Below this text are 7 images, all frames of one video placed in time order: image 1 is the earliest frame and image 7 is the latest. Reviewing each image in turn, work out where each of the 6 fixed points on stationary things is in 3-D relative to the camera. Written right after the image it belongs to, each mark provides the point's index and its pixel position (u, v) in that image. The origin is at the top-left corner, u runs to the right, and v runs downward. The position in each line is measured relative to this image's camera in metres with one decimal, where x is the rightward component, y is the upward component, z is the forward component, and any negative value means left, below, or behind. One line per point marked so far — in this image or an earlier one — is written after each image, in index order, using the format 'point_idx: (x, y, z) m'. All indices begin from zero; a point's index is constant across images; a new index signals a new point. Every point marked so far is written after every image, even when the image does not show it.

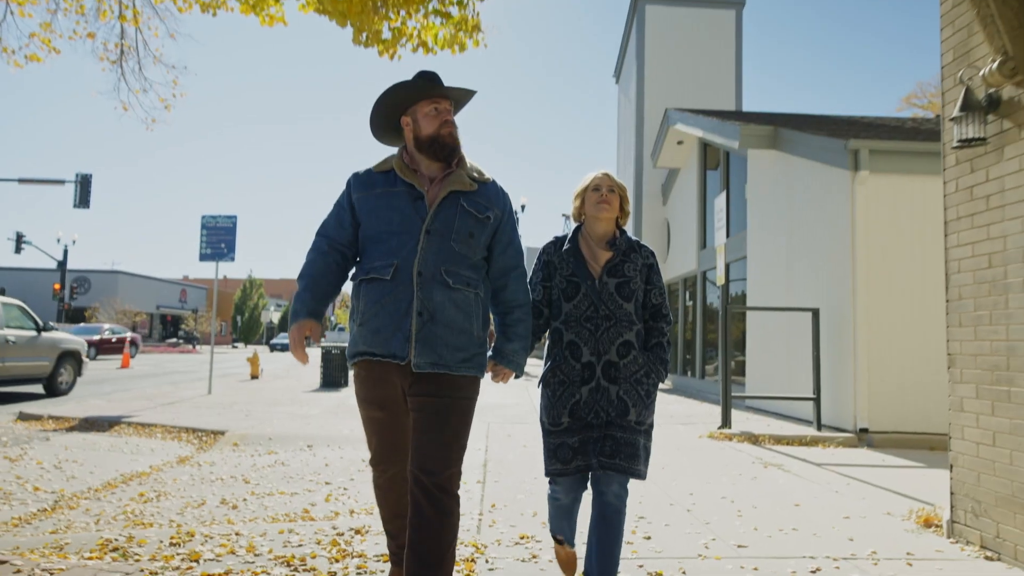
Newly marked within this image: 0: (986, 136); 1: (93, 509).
0: (+2.6, +0.8, +4.1) m
1: (-3.2, -1.7, +5.9) m
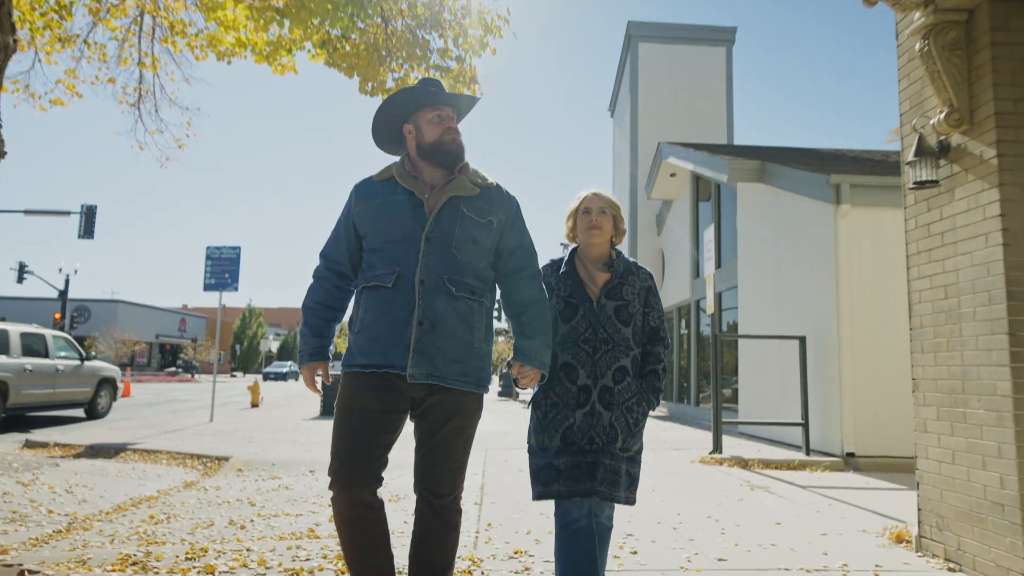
0: (+2.5, +0.7, +4.5) m
1: (-3.3, -1.9, +6.1) m
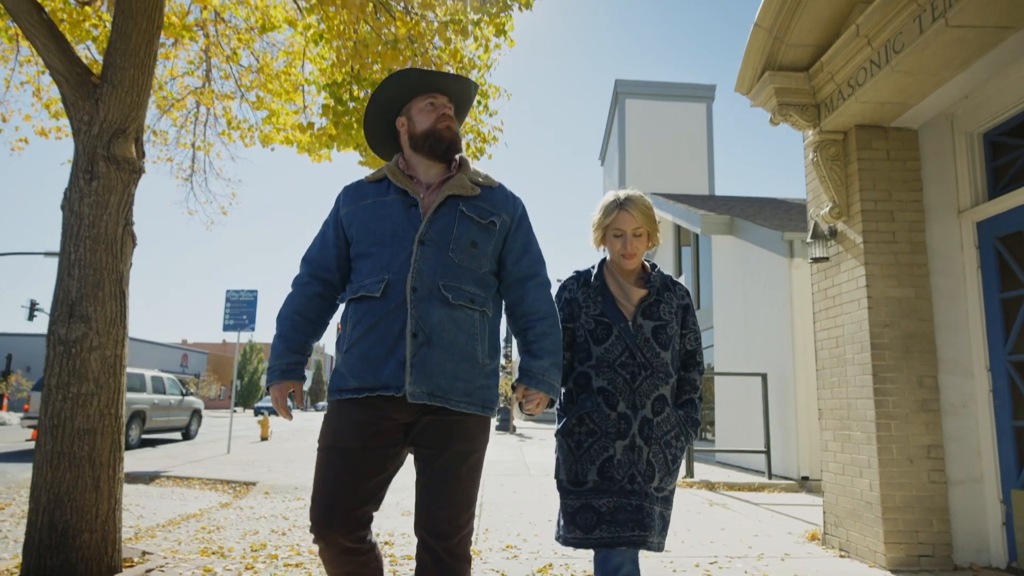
0: (+2.5, +0.3, +5.9) m
1: (-3.3, -2.4, +7.4) m
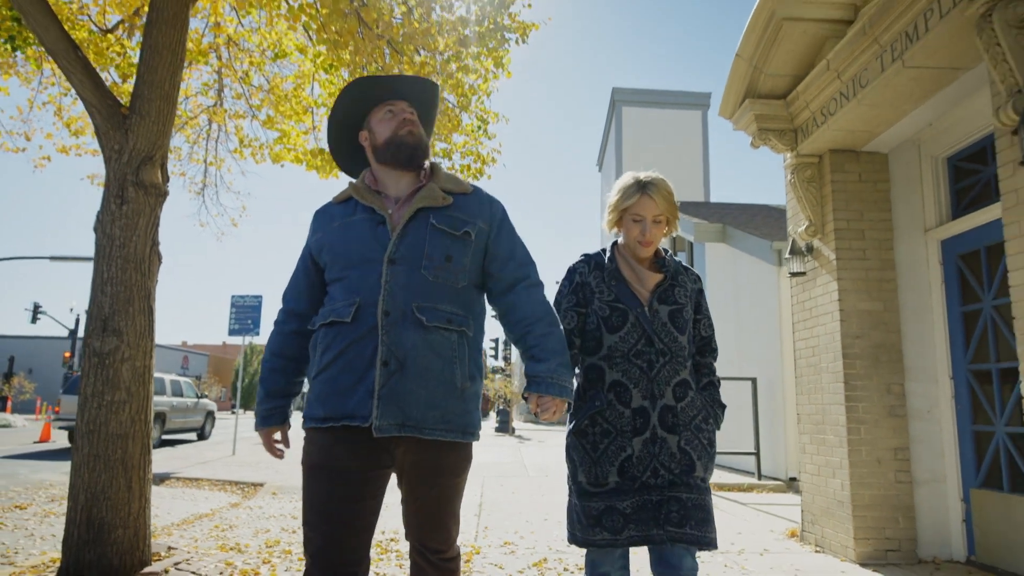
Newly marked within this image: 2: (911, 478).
0: (+2.4, +0.1, +6.3) m
1: (-3.3, -2.5, +7.8) m
2: (+2.9, -1.4, +5.6) m
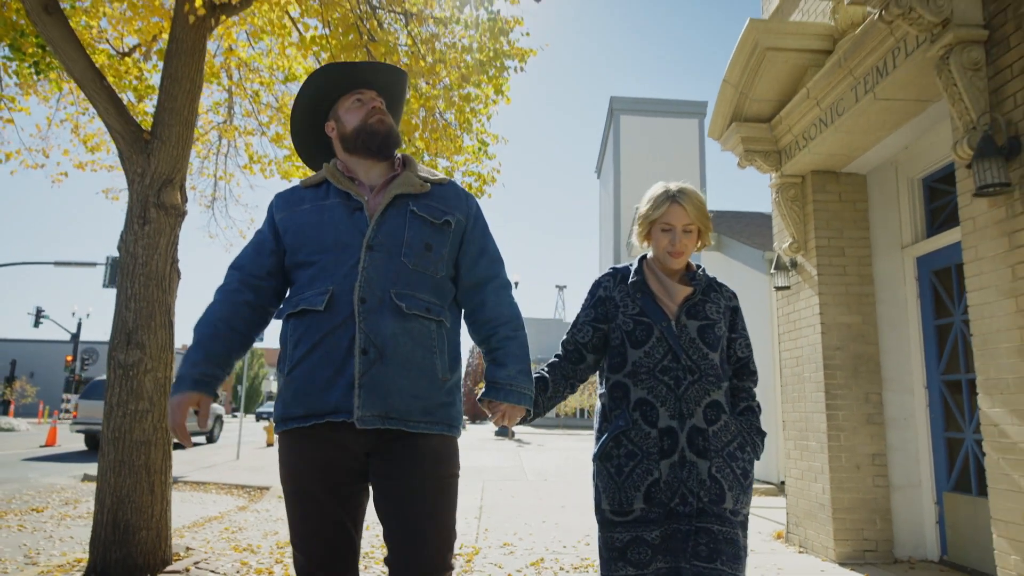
0: (+2.4, 0.0, +6.6) m
1: (-3.4, -2.7, +8.1) m
2: (+2.9, -1.5, +5.9) m
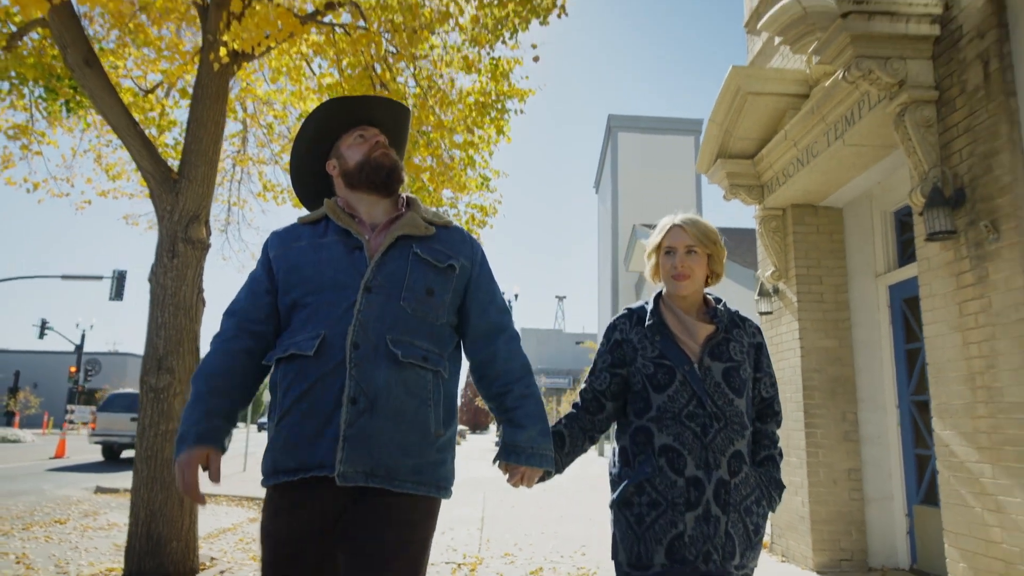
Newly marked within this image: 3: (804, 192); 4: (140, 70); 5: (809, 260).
0: (+2.4, -0.2, +7.1) m
1: (-3.3, -2.9, +8.5) m
2: (+2.9, -1.7, +6.3) m
3: (+2.5, +0.8, +6.5) m
4: (-3.9, +2.3, +8.0) m
5: (+2.7, +0.2, +6.7) m
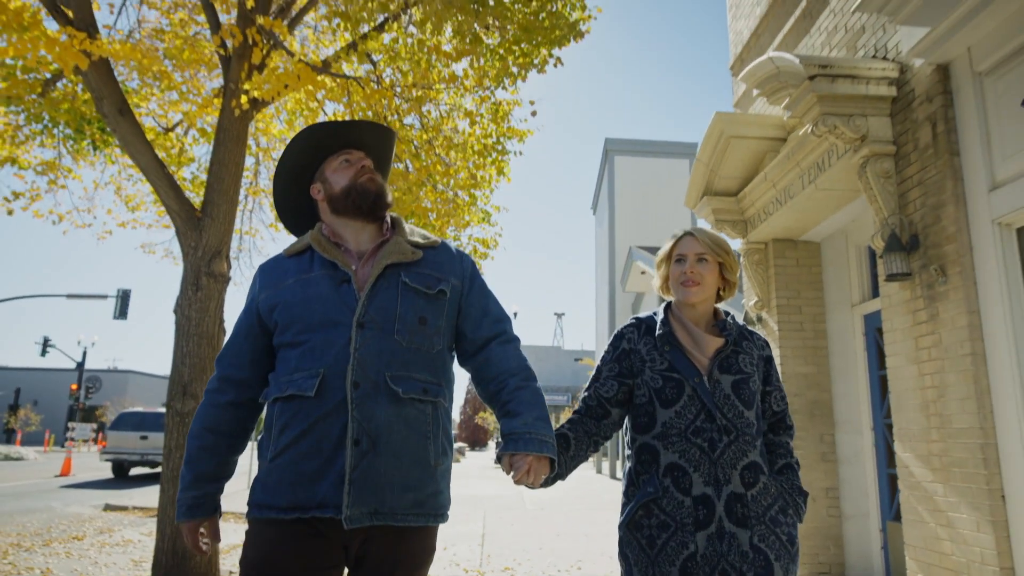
0: (+2.4, -0.5, +7.5) m
1: (-3.4, -3.2, +8.9) m
2: (+2.9, -2.0, +6.8) m
3: (+2.5, +0.6, +7.0) m
4: (-3.9, +2.0, +8.5) m
5: (+2.6, 0.0, +7.2) m
